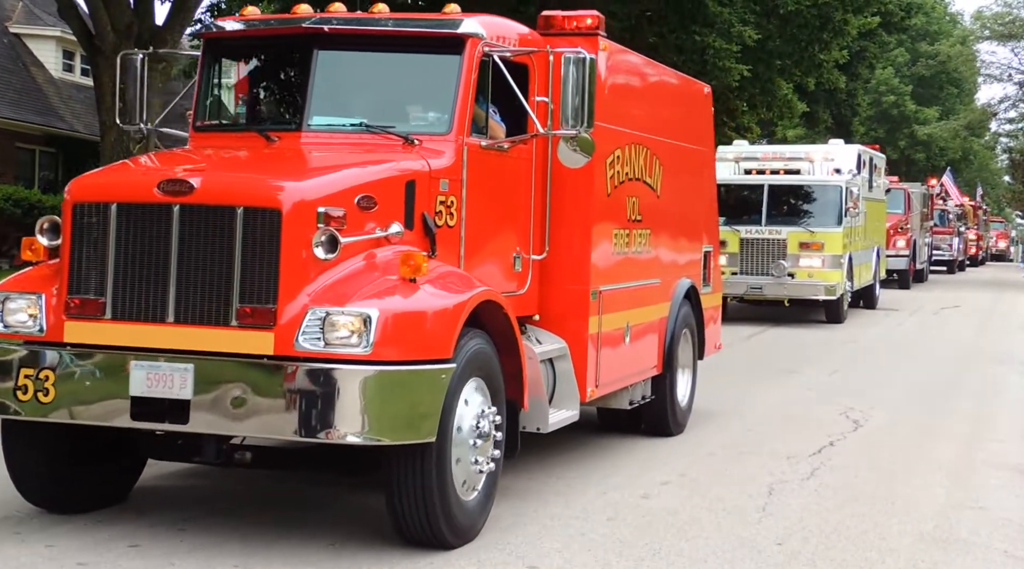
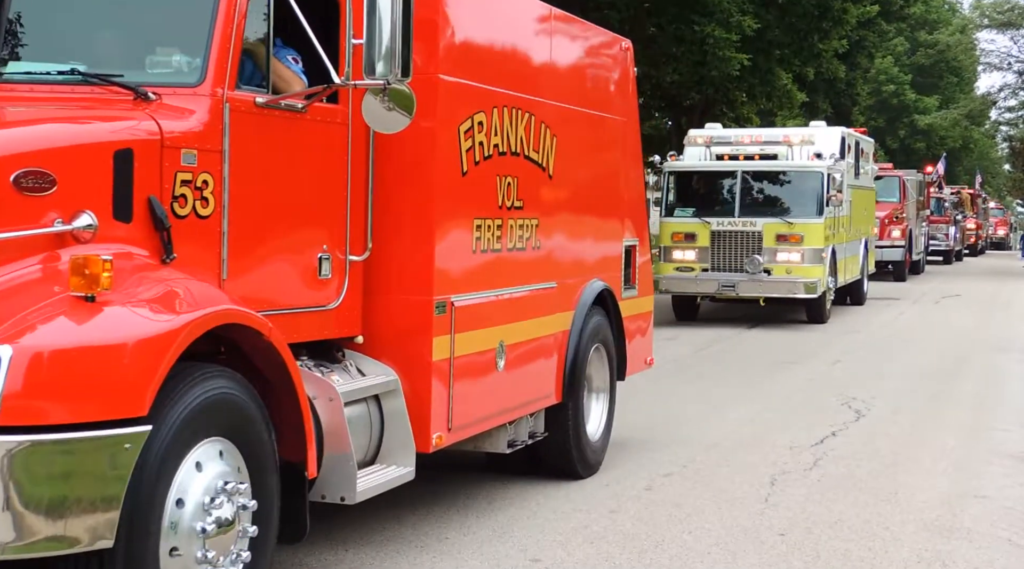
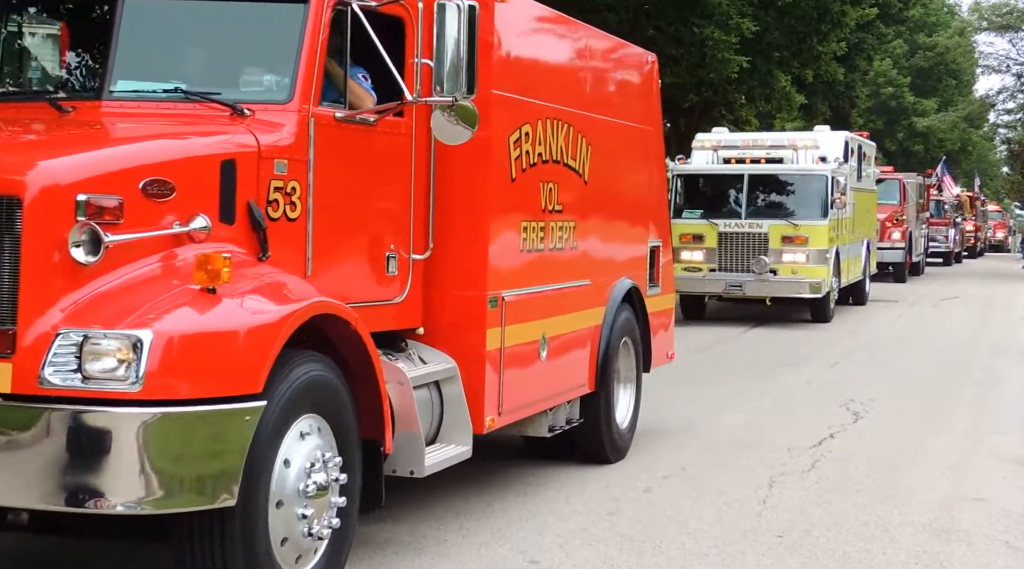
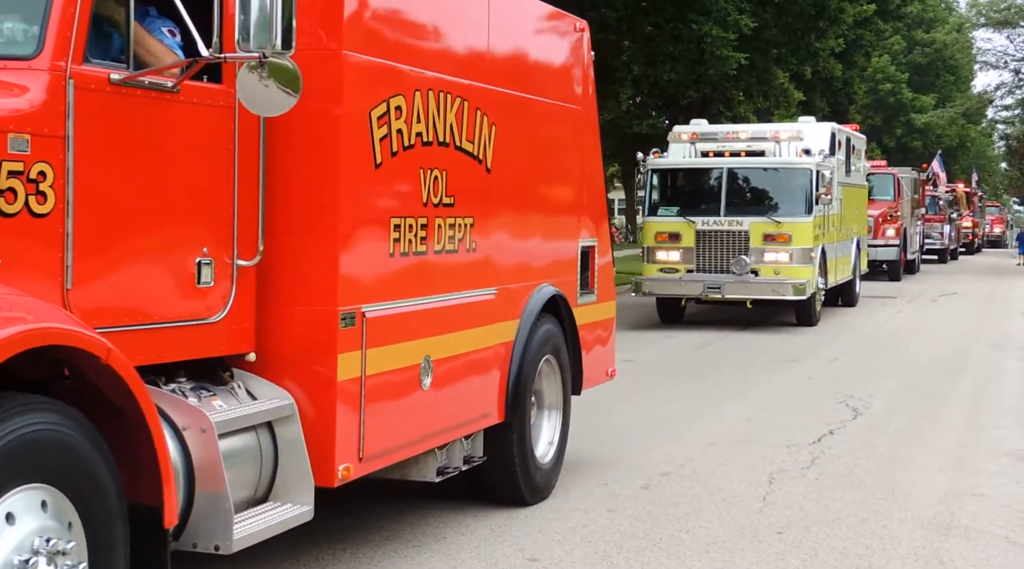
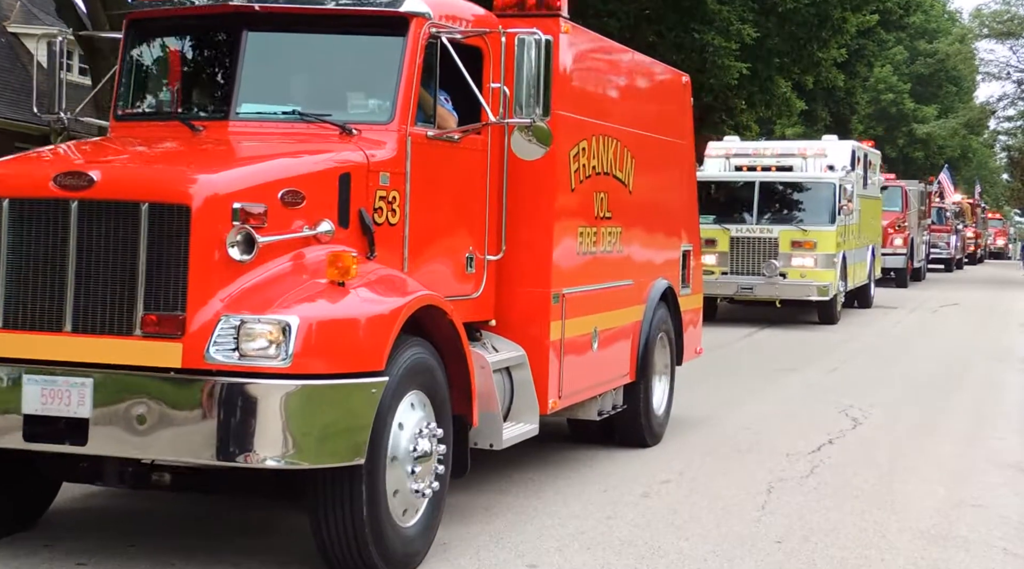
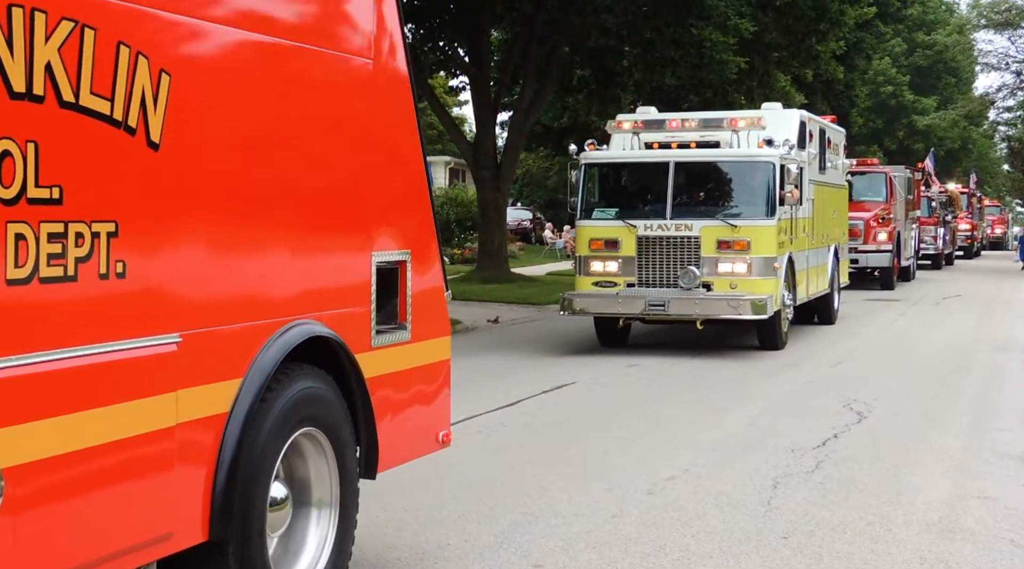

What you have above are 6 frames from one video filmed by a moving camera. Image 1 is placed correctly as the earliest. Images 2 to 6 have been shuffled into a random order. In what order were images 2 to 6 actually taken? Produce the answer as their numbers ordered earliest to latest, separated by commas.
5, 3, 2, 4, 6
